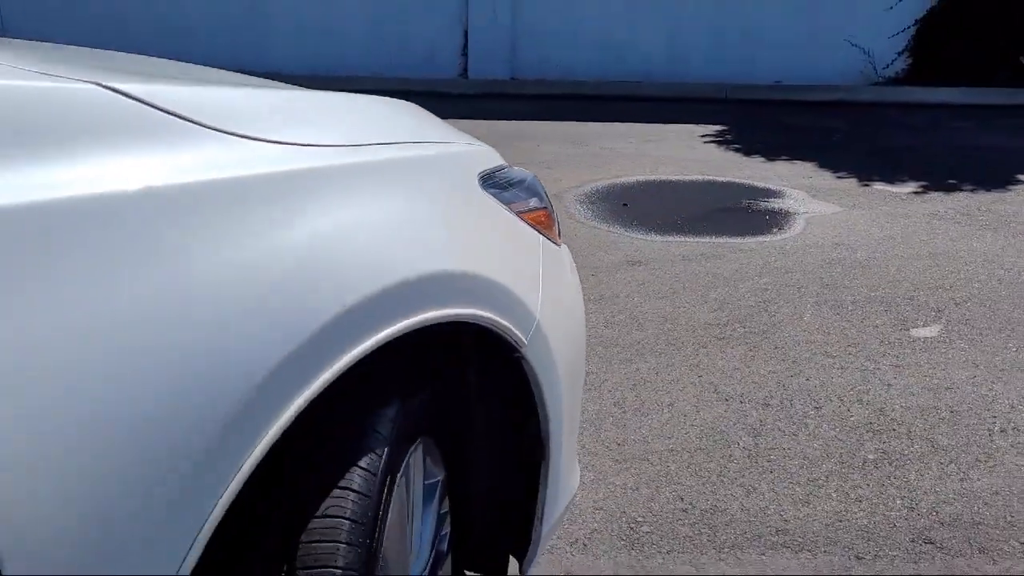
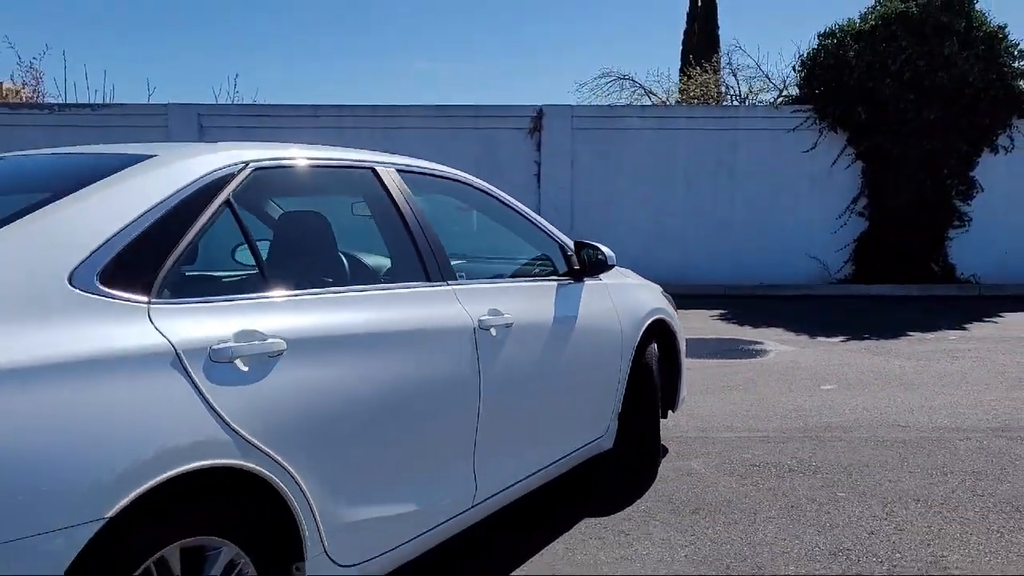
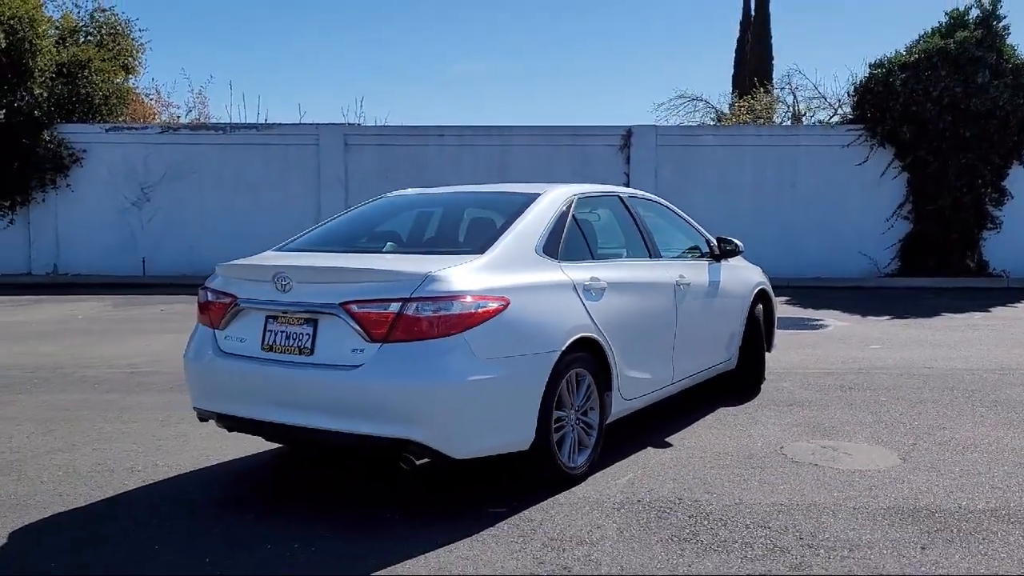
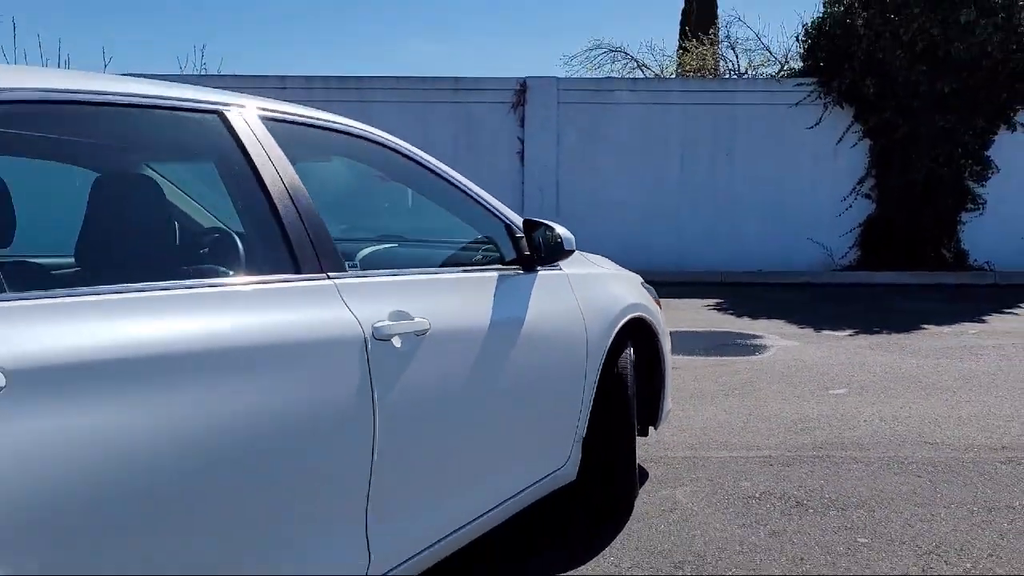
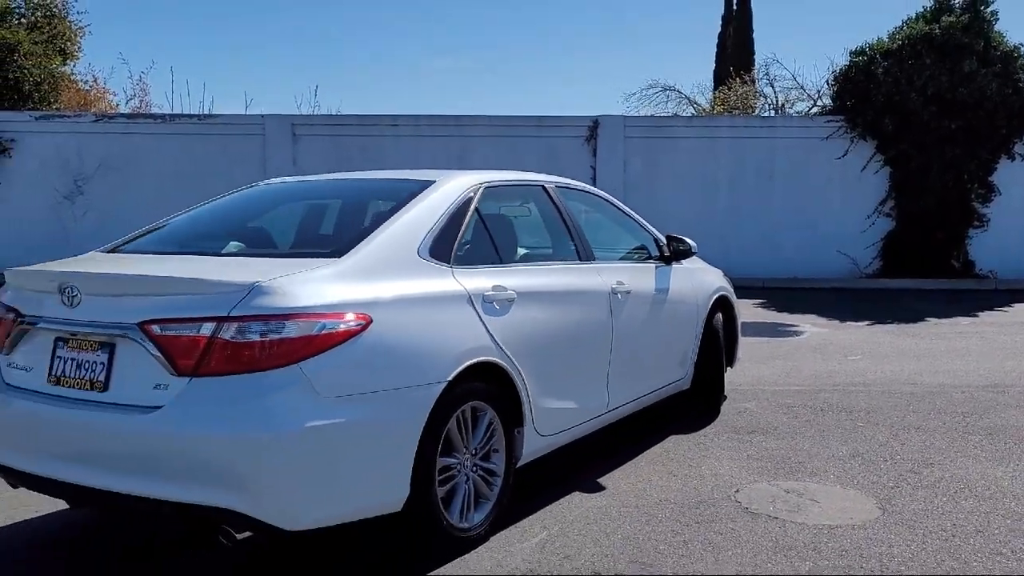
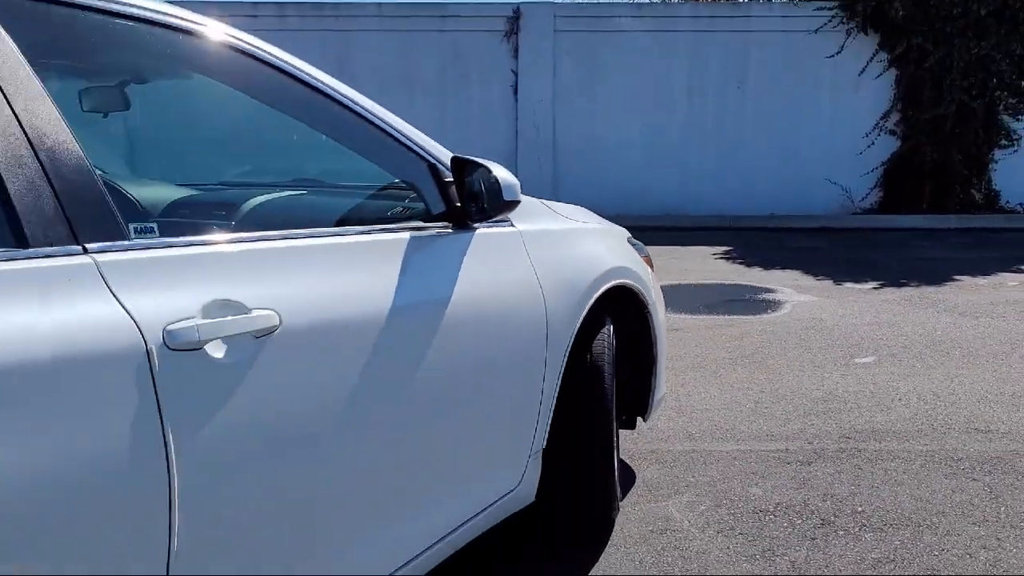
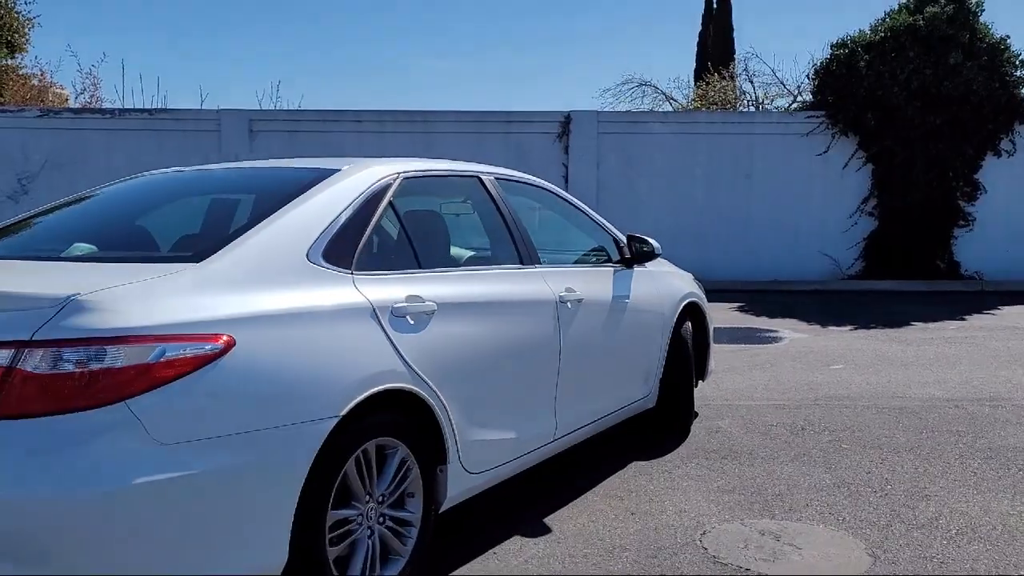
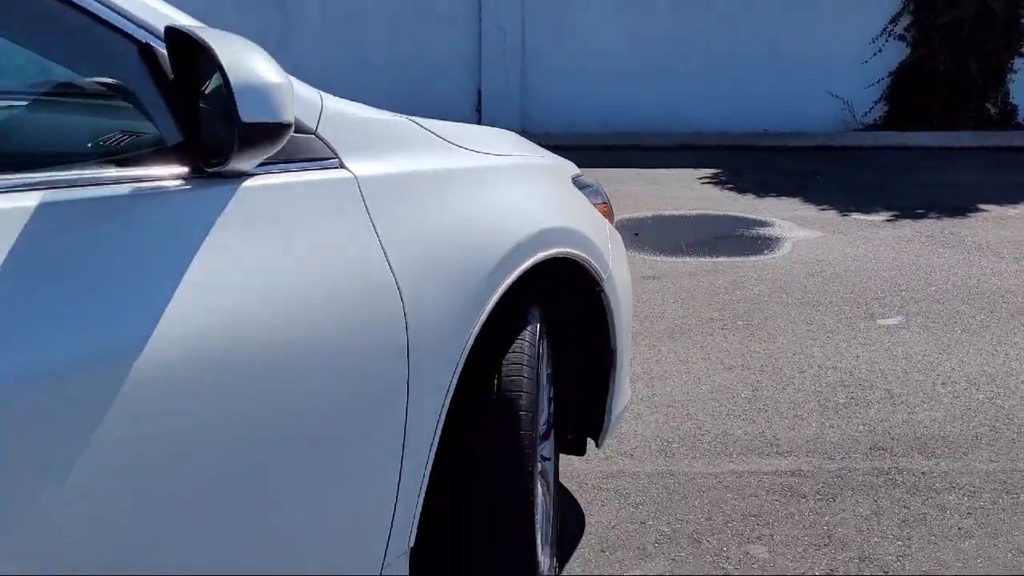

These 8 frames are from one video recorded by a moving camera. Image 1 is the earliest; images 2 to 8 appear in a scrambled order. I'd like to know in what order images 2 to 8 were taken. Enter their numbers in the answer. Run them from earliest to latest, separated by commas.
8, 6, 4, 2, 7, 5, 3
